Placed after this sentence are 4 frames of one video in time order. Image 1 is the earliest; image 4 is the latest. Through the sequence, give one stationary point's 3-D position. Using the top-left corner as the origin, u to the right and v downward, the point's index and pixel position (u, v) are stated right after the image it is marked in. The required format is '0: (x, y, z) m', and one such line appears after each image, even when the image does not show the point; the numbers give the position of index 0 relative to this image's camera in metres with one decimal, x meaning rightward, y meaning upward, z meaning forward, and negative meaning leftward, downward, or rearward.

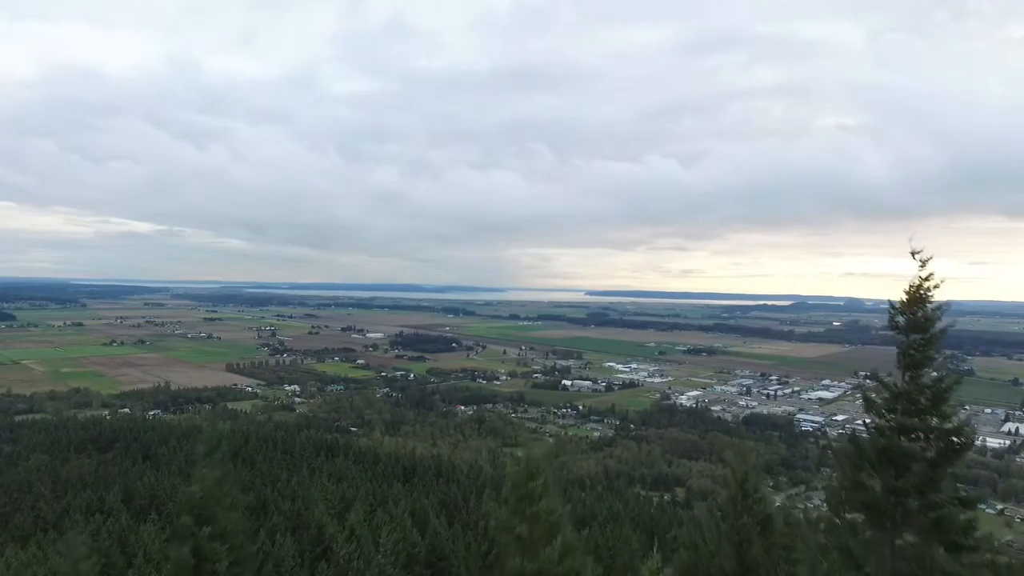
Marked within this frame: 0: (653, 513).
0: (+4.4, -7.3, +19.7) m
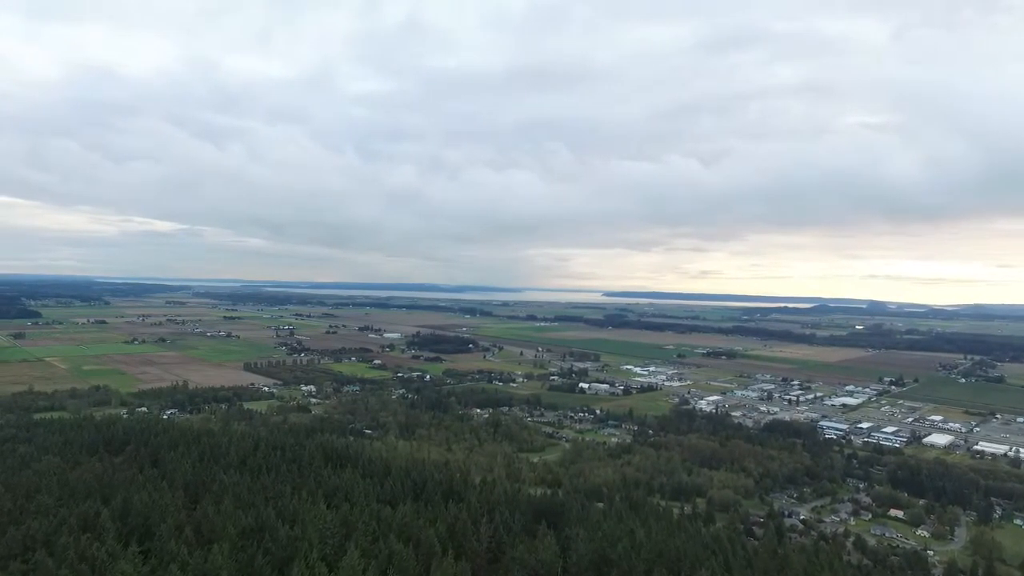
0: (+4.9, -7.4, +19.0) m
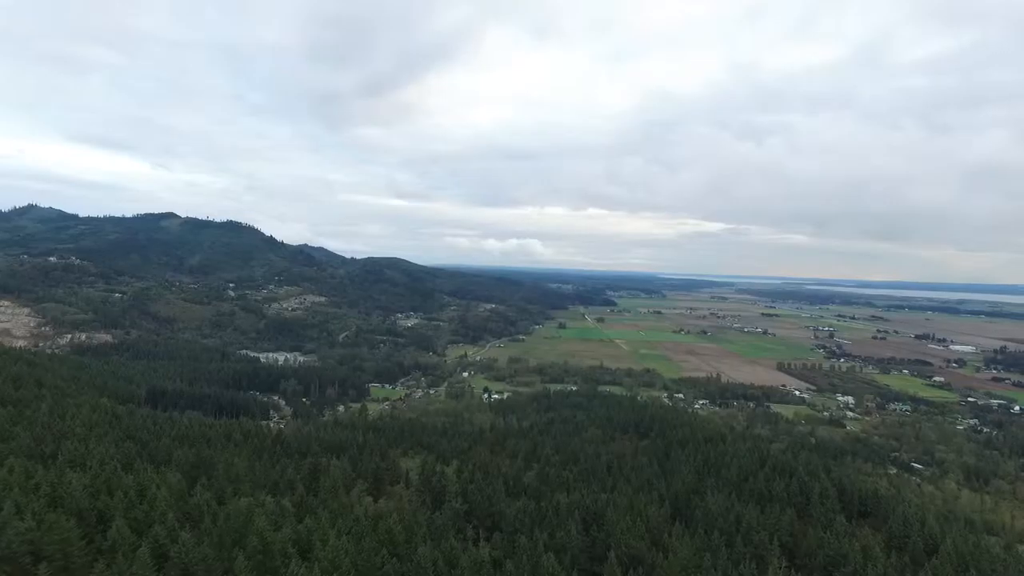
0: (+5.5, -7.7, +20.1) m
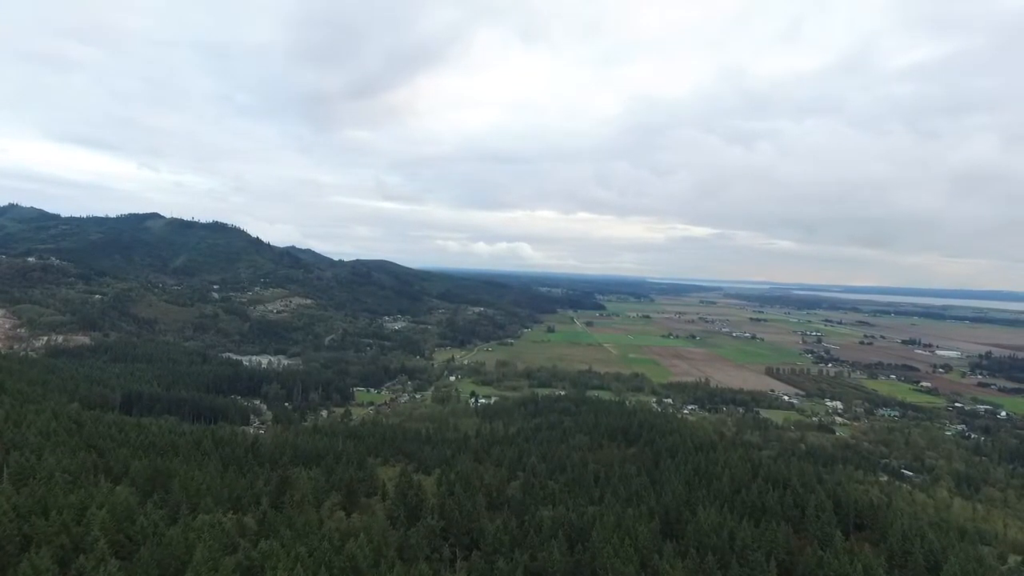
0: (+4.8, -7.8, +18.4) m
